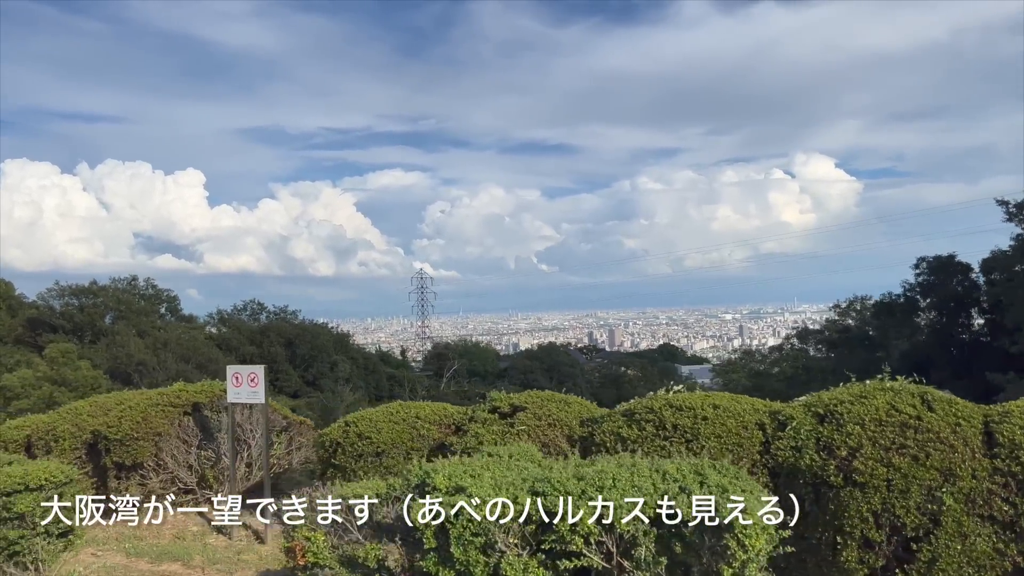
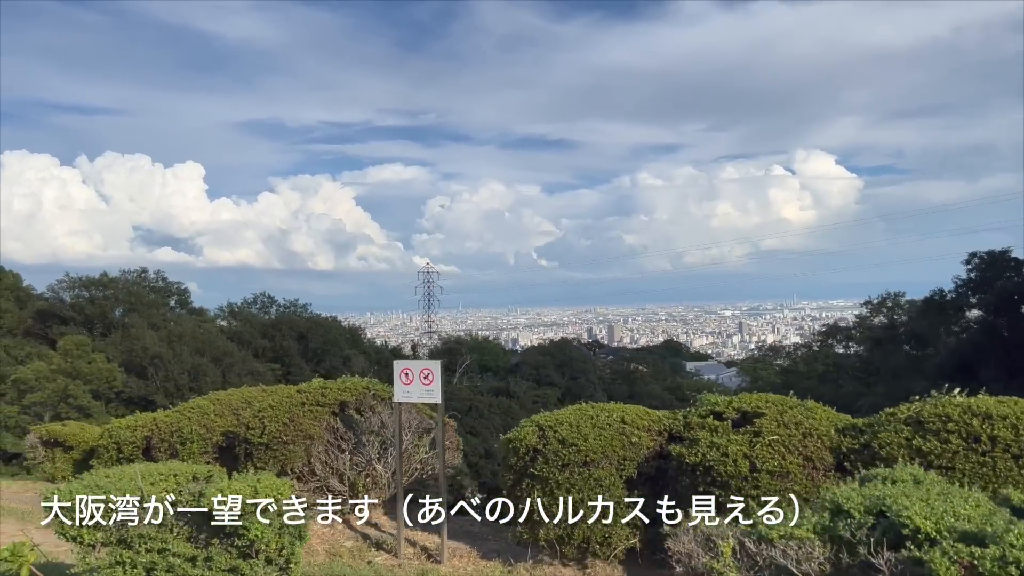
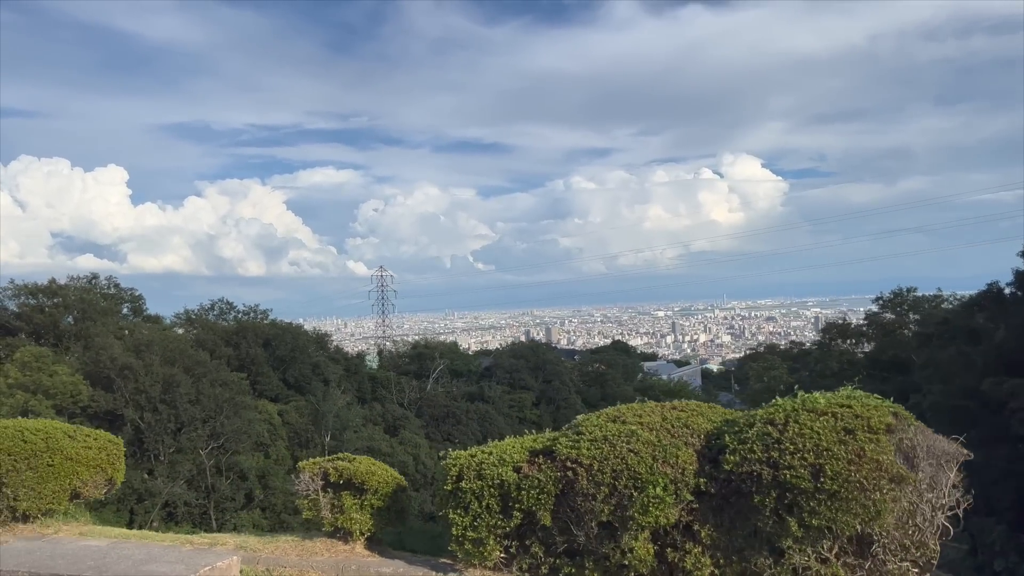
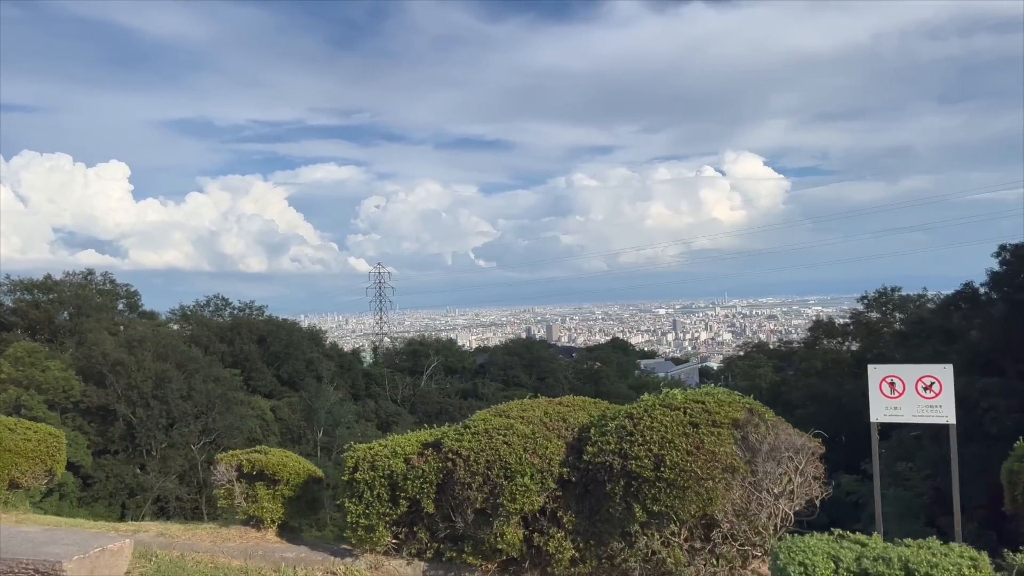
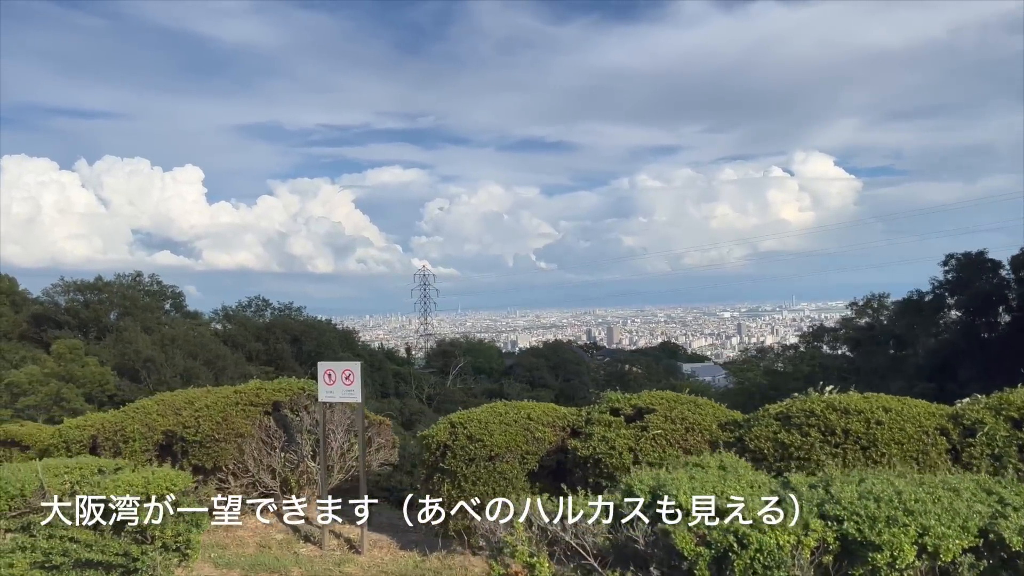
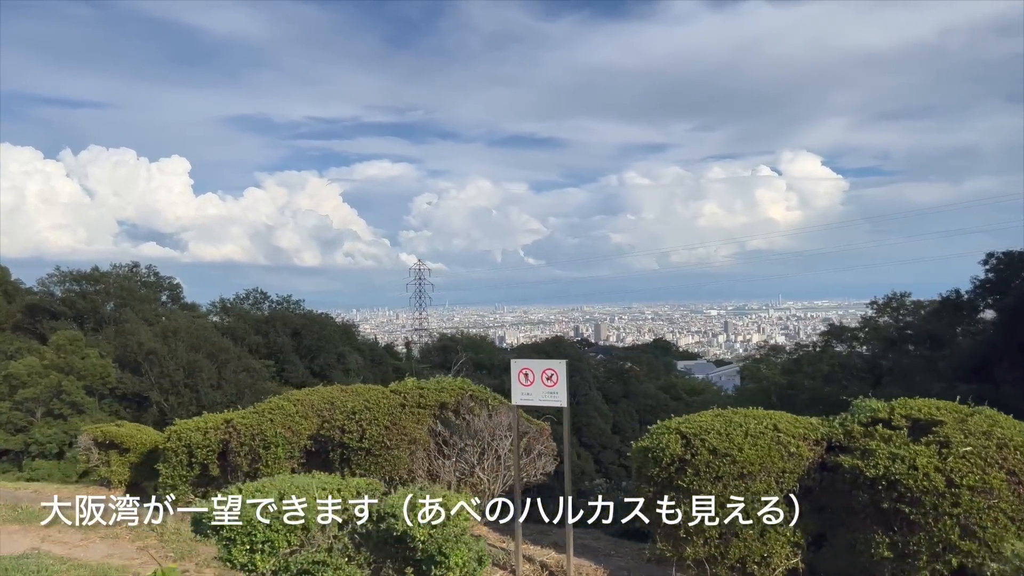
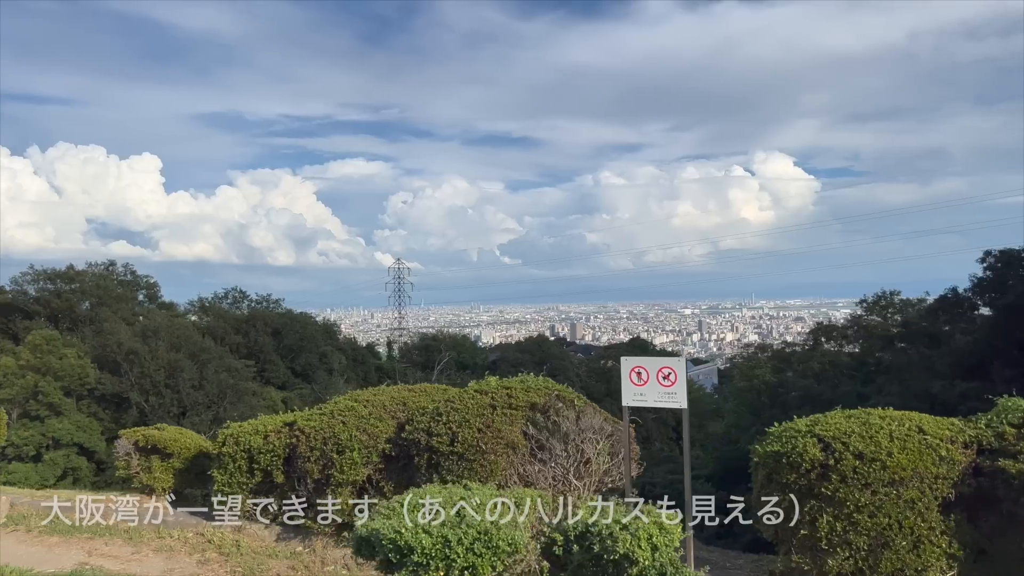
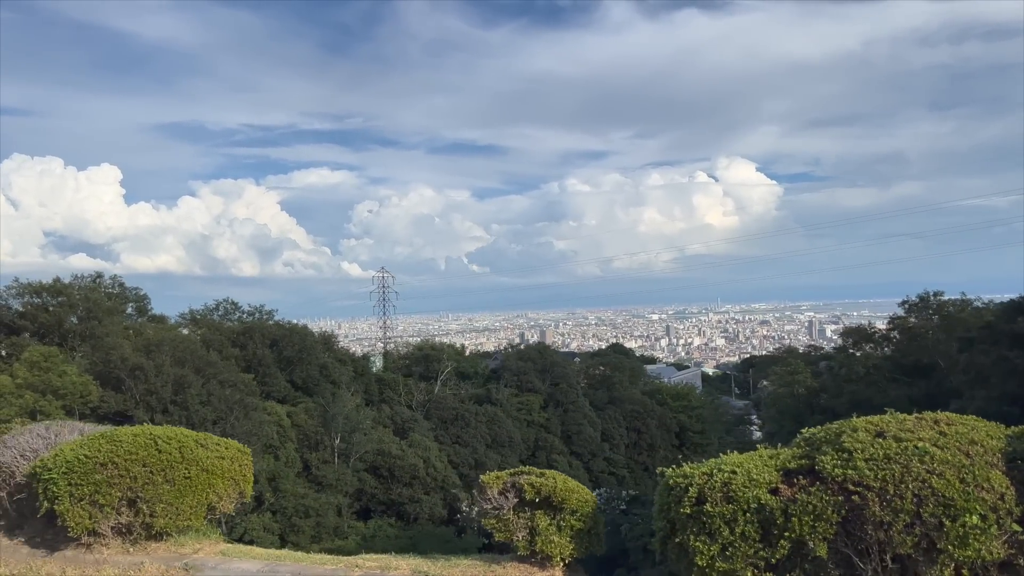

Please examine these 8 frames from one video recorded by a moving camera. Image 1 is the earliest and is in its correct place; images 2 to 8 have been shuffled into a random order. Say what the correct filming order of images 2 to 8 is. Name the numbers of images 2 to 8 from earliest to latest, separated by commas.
5, 2, 6, 7, 4, 3, 8
